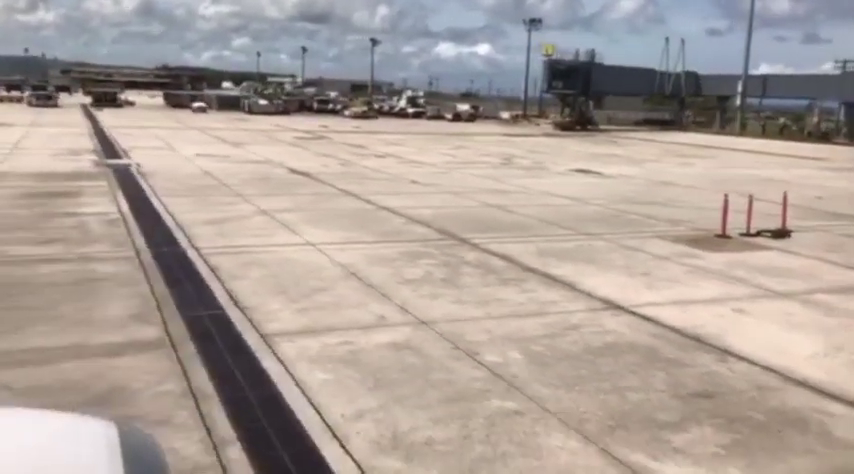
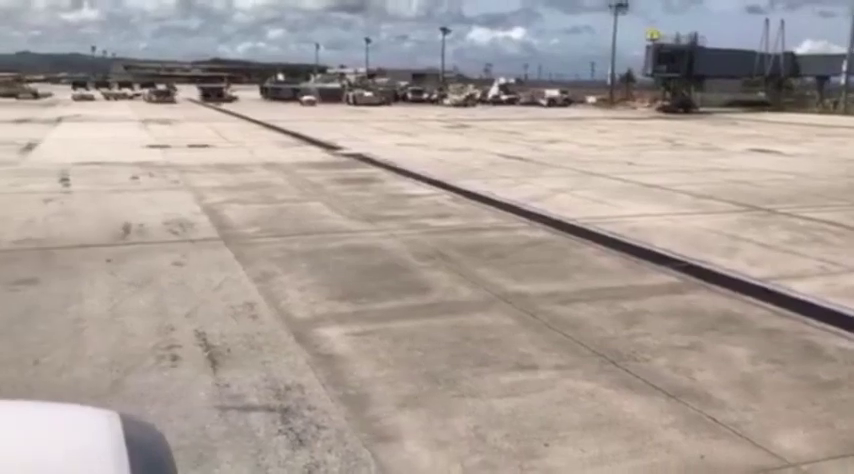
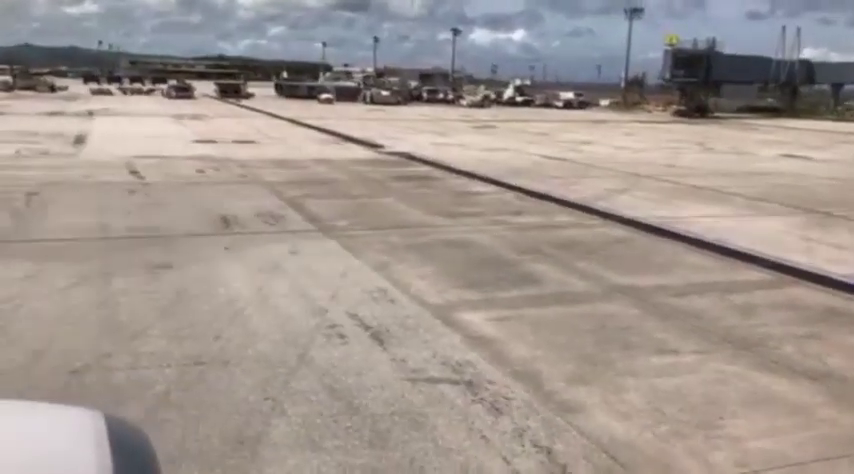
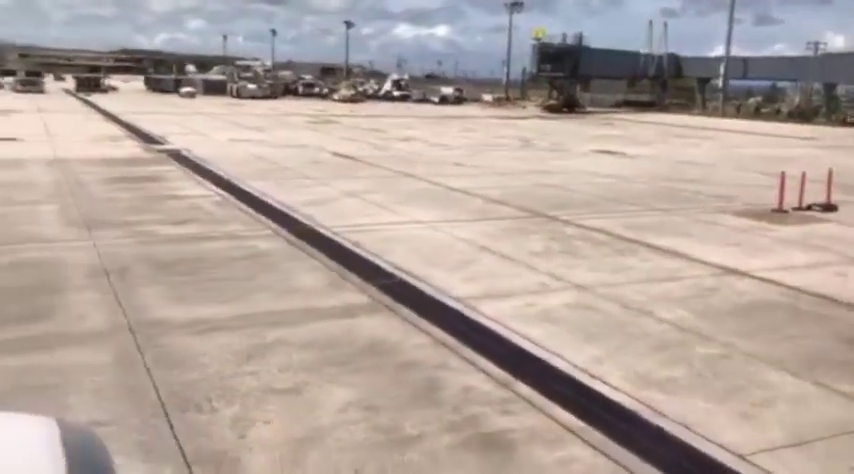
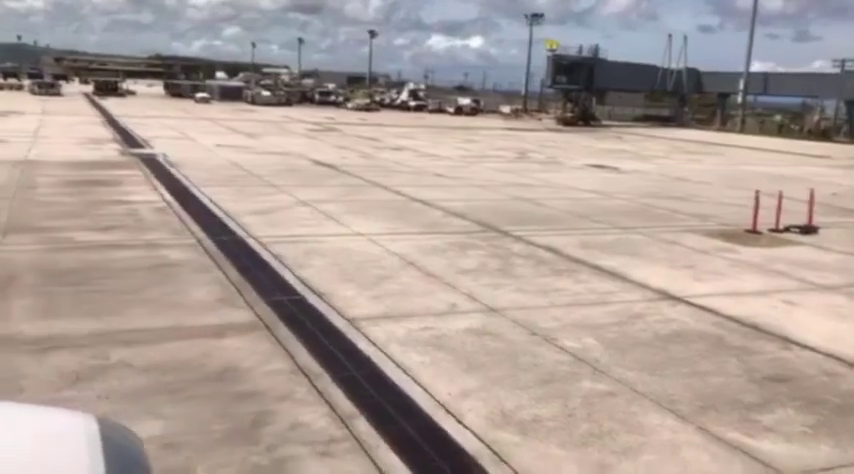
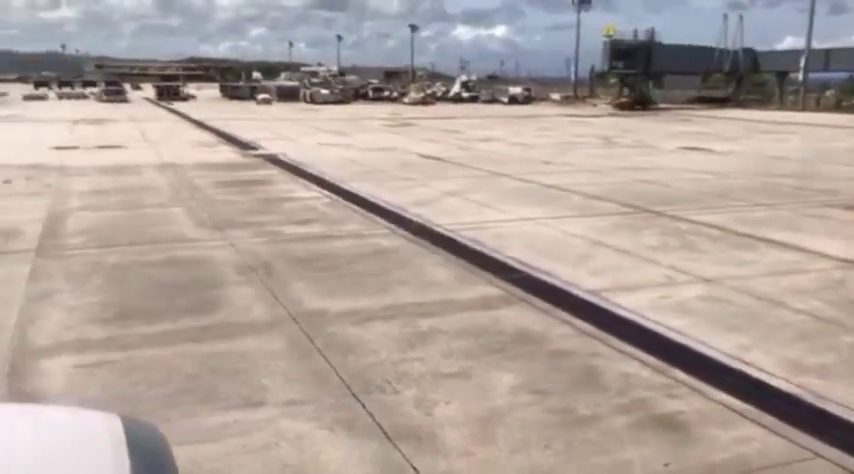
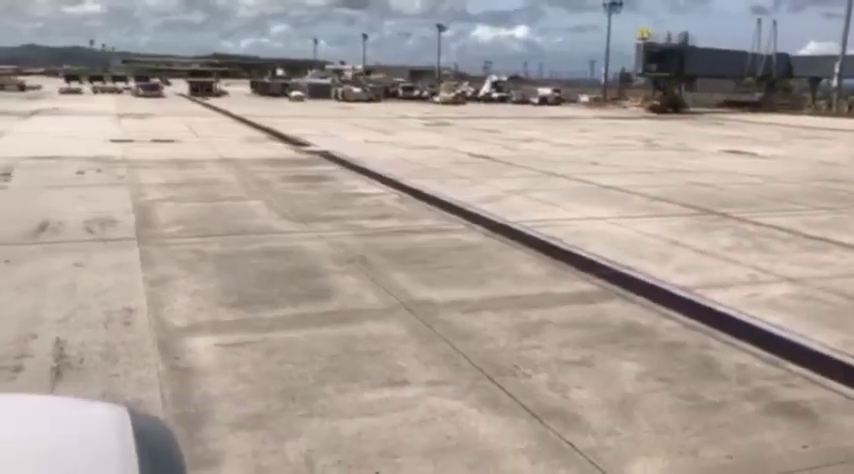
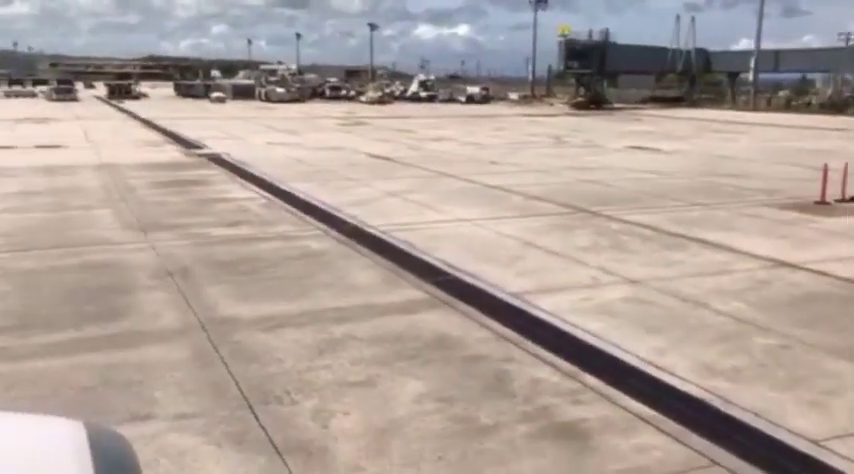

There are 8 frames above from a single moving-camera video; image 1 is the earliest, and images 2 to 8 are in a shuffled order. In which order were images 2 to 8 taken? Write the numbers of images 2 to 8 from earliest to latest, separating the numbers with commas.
5, 4, 8, 6, 7, 2, 3
